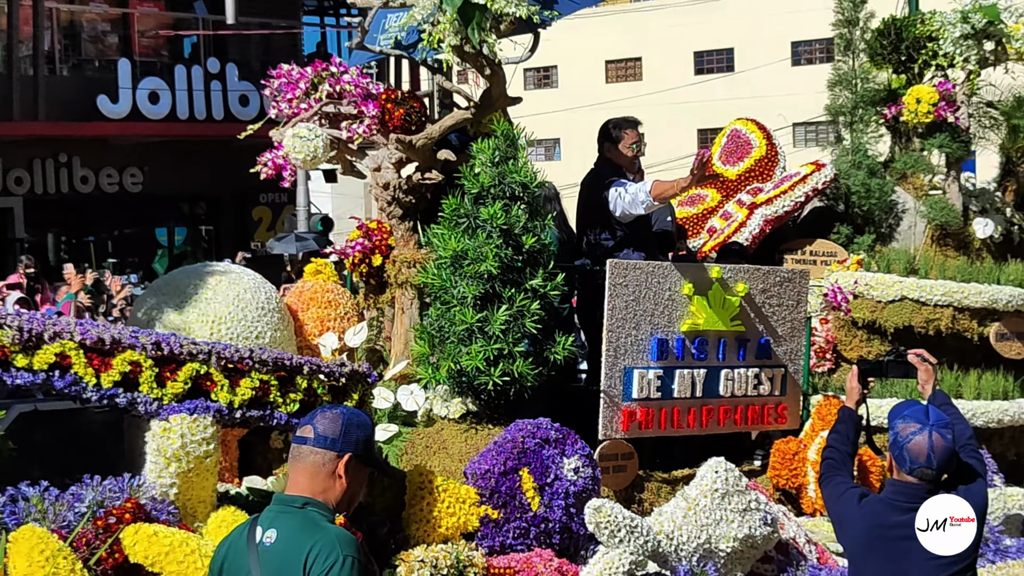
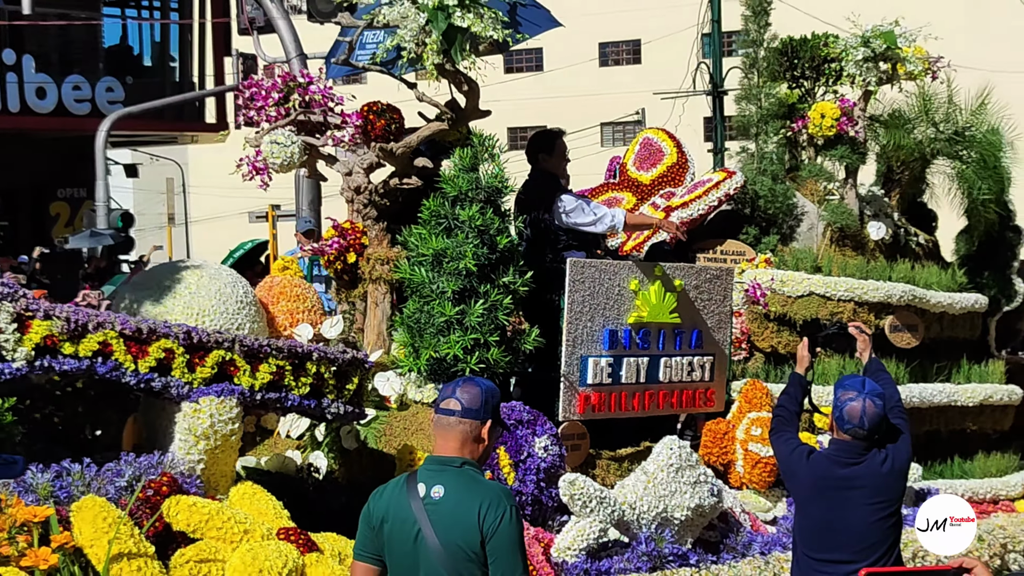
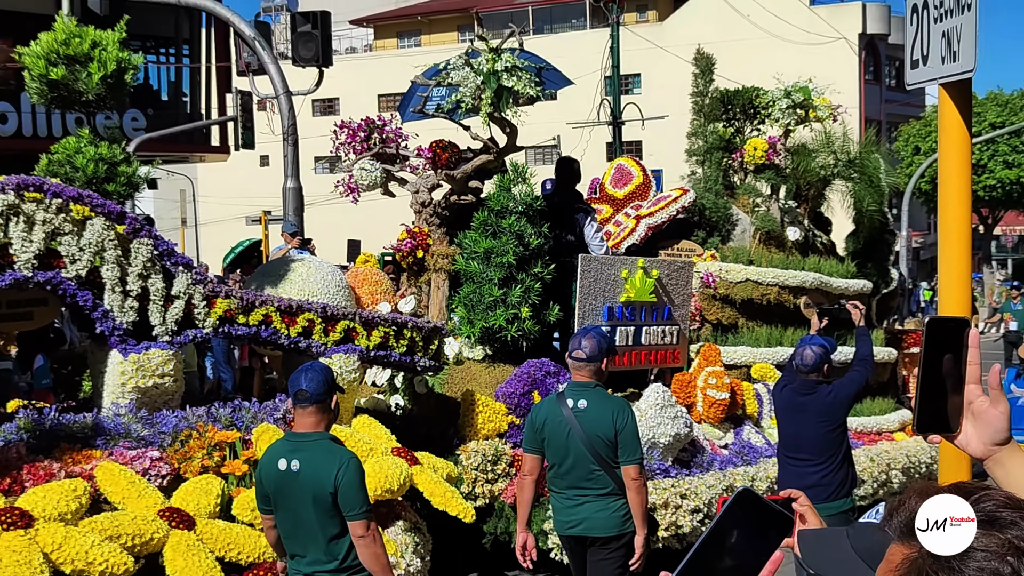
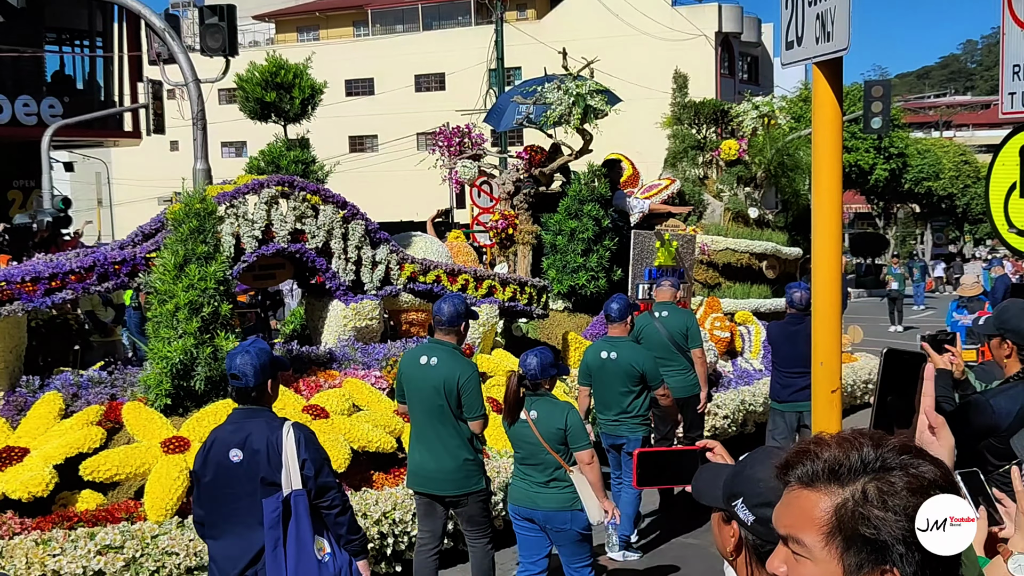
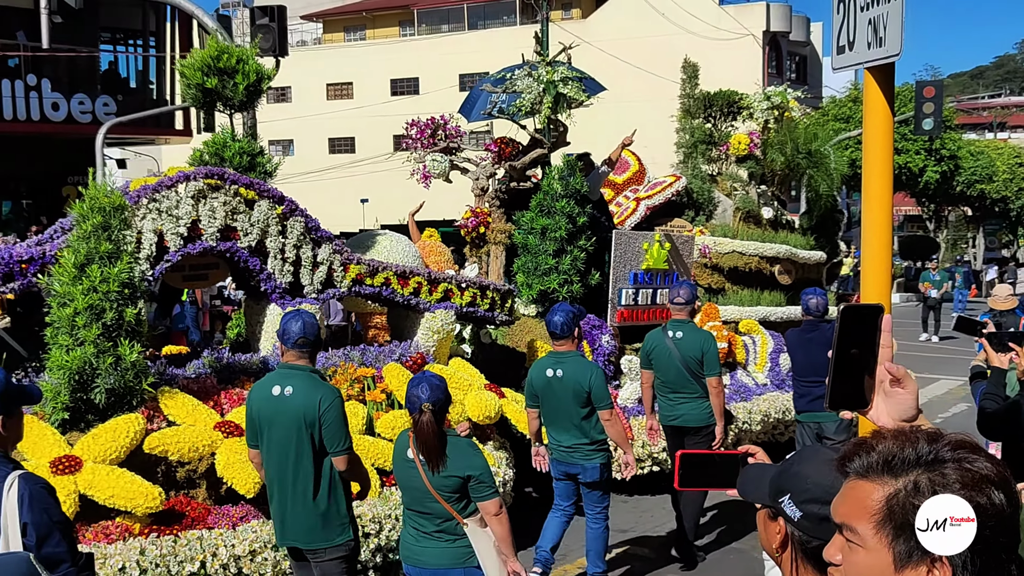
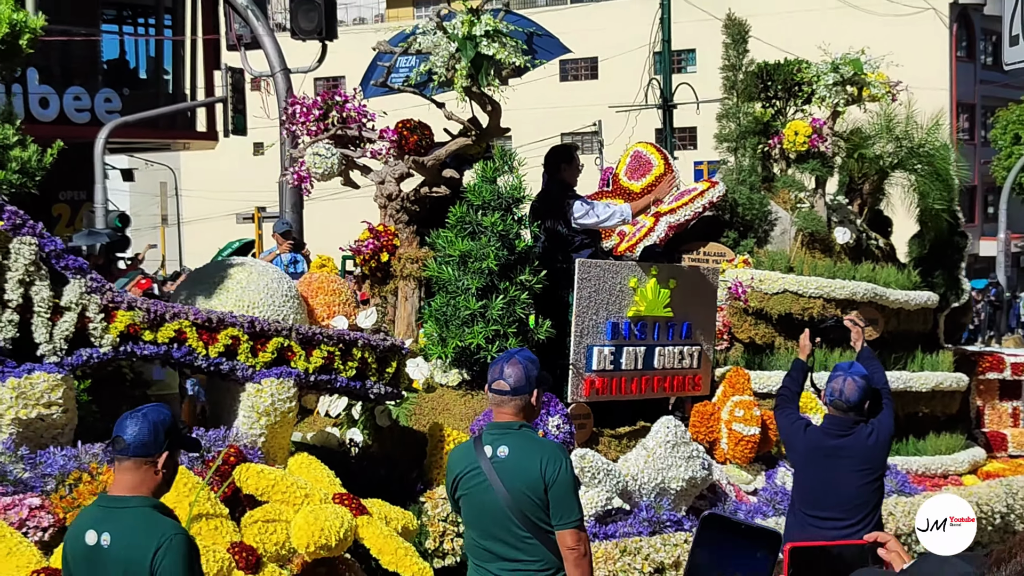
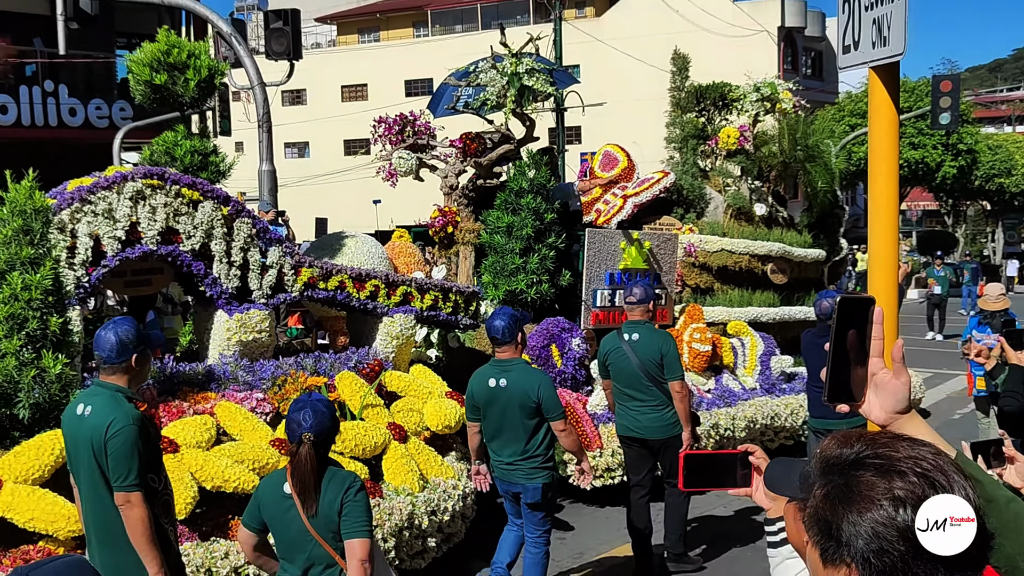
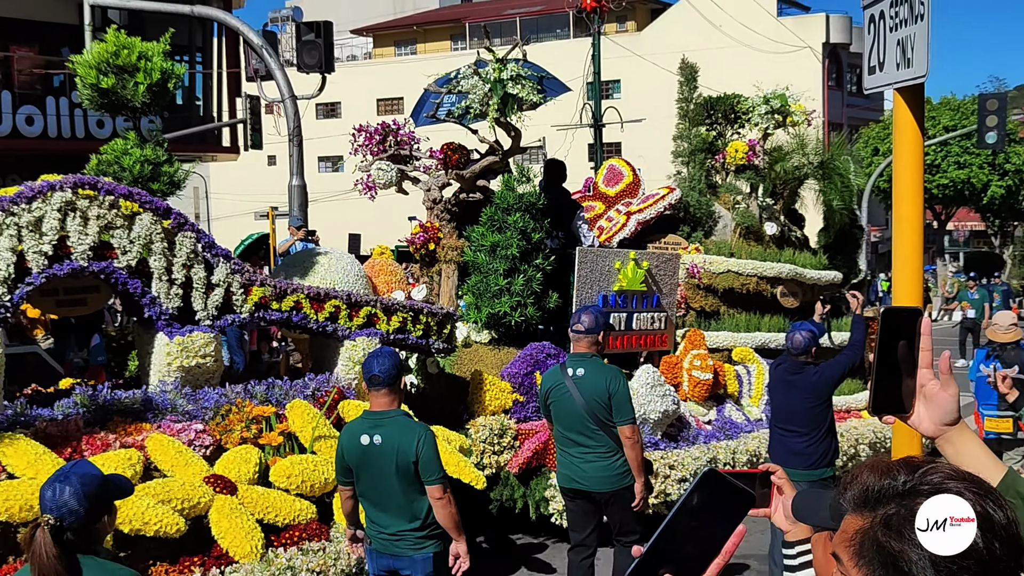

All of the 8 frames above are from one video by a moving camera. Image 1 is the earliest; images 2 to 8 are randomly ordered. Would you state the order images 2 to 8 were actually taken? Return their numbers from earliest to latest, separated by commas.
2, 6, 3, 8, 7, 5, 4
